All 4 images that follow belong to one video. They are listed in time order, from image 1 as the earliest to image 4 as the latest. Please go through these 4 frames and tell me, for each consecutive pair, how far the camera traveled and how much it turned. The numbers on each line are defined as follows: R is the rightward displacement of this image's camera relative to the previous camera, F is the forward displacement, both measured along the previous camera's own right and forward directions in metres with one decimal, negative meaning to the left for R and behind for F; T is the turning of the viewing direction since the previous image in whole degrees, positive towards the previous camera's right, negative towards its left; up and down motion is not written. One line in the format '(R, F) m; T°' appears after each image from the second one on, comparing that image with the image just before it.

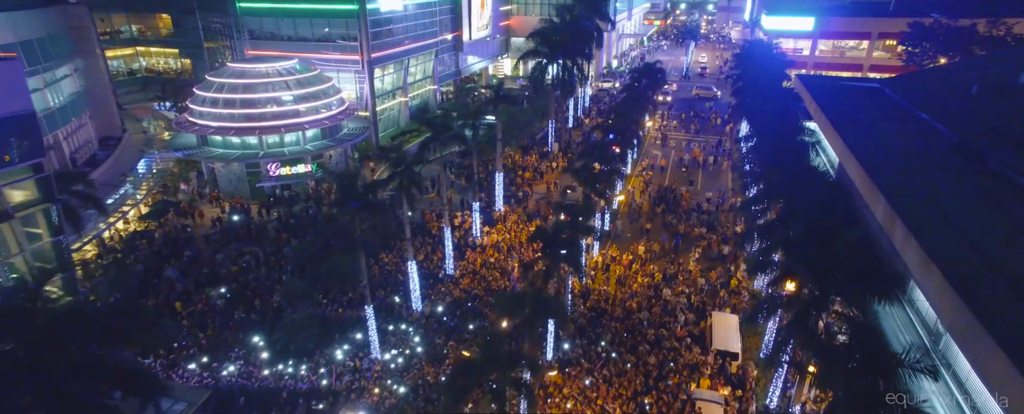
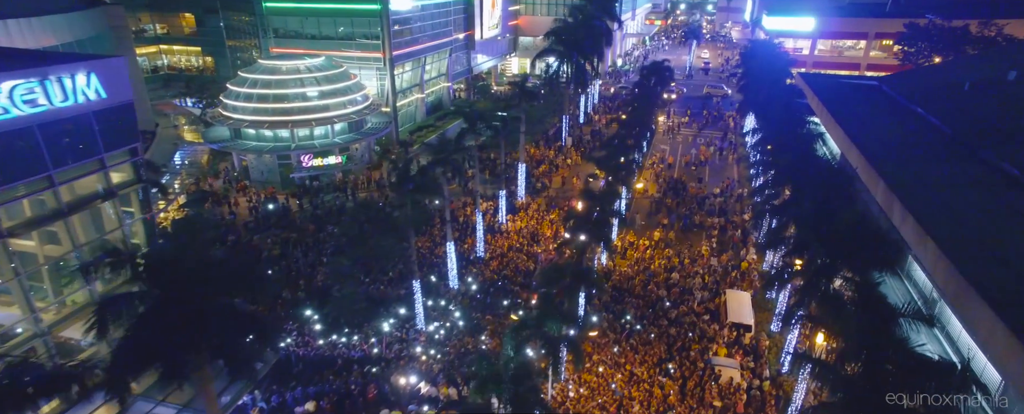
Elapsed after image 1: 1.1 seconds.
(-1.2, -1.6) m; 0°
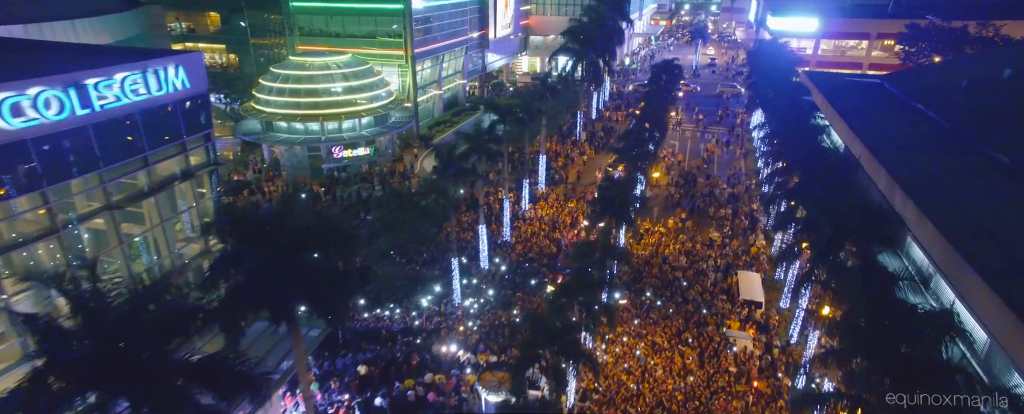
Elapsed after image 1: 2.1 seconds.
(-1.0, -1.6) m; 0°
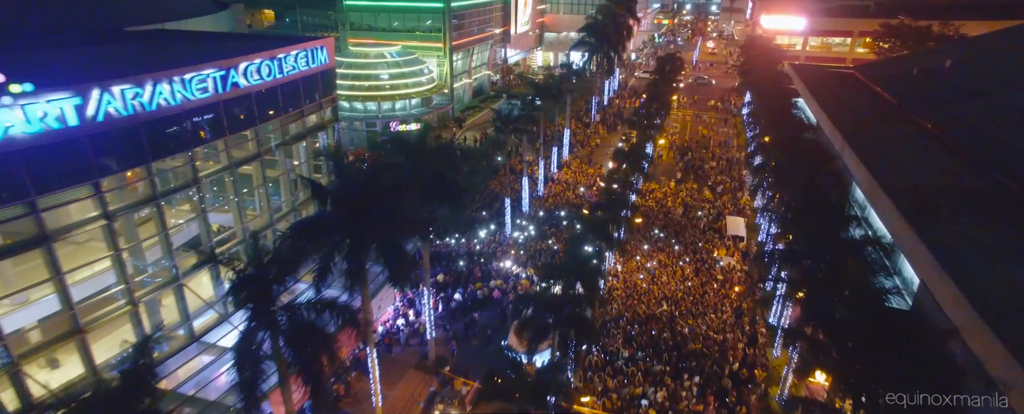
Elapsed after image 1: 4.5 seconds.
(-1.7, -5.9) m; 0°
